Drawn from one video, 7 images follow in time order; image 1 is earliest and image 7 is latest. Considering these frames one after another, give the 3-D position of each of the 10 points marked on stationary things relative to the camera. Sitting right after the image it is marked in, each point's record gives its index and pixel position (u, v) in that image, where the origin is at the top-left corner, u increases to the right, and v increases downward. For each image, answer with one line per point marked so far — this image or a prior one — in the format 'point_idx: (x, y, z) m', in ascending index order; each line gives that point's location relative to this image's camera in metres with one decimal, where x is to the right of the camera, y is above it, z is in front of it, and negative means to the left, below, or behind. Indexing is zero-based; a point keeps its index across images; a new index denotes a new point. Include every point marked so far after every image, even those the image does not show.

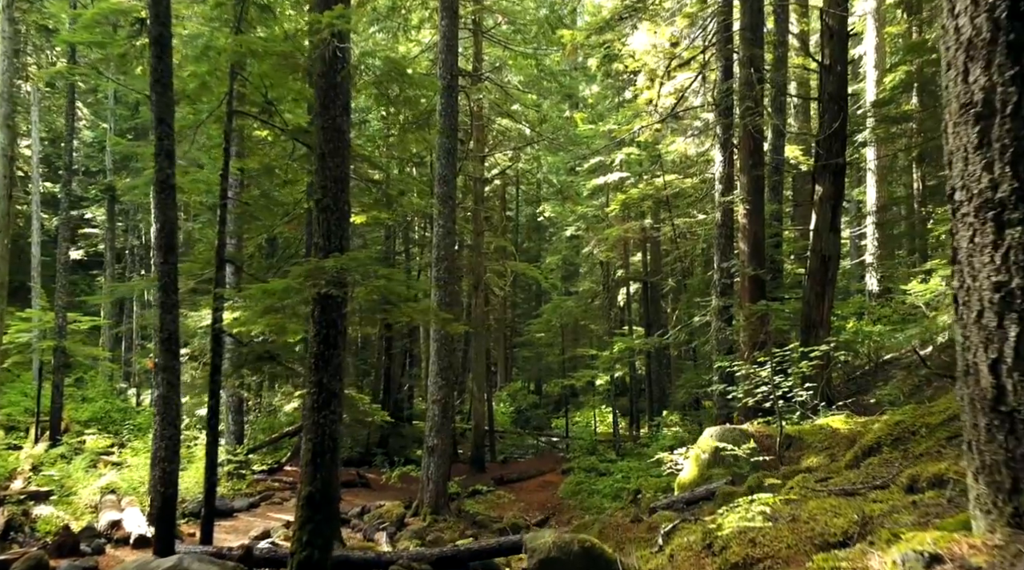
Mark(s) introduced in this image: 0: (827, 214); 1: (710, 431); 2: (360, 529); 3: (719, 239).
0: (+4.9, +1.1, +13.9) m
1: (+2.4, -1.7, +10.8) m
2: (-2.8, -4.5, +16.5) m
3: (+3.6, +0.8, +15.8) m
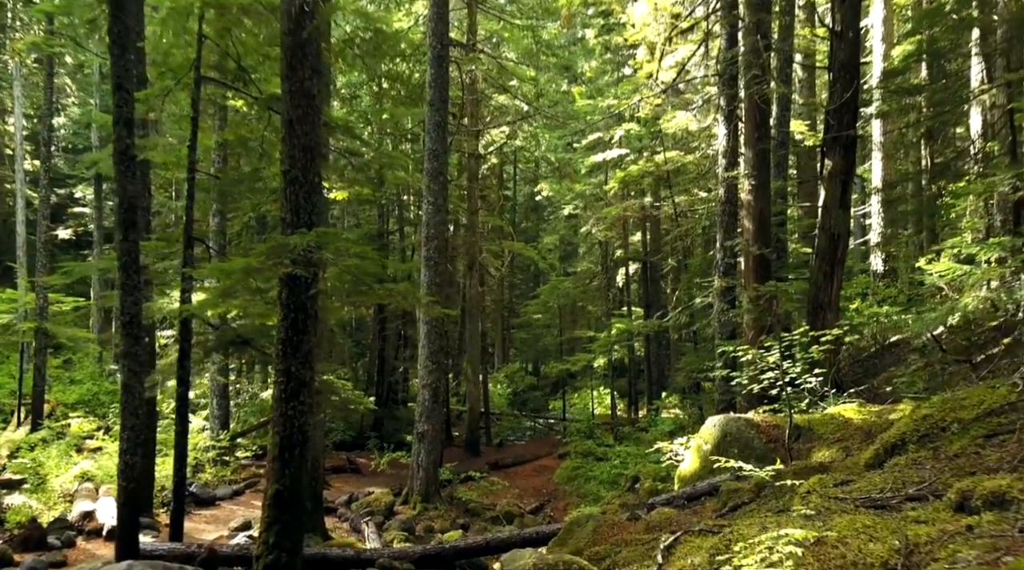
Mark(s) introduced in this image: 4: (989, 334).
0: (+4.7, +1.4, +13.1) m
1: (+2.3, -1.5, +10.2) m
2: (-2.9, -4.1, +15.9) m
3: (+3.5, +1.1, +15.1) m
4: (+6.1, -0.6, +11.6) m
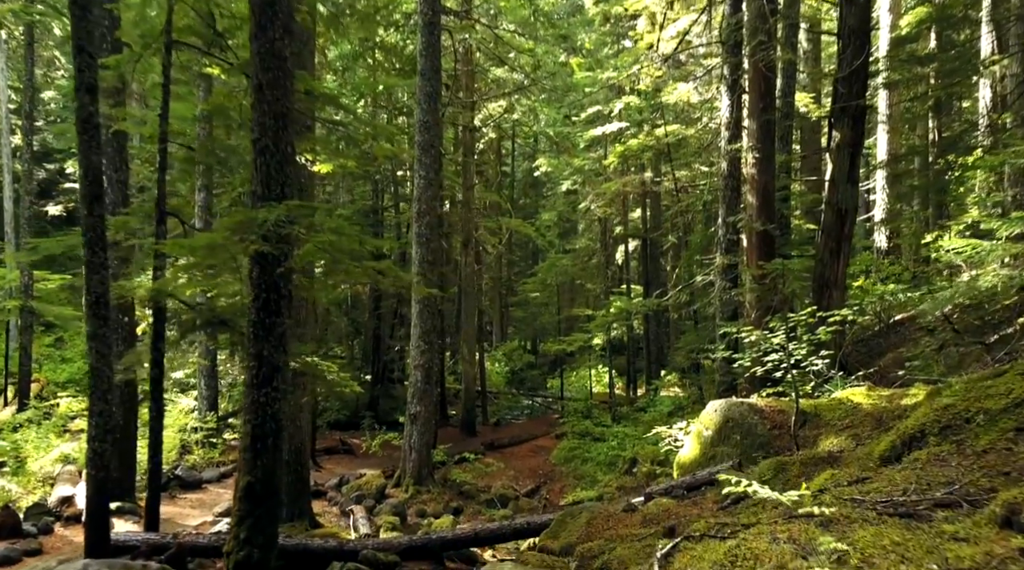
0: (+4.6, +1.7, +12.5) m
1: (+2.2, -1.3, +9.7) m
2: (-3.0, -3.7, +15.5) m
3: (+3.4, +1.5, +14.5) m
4: (+6.1, -0.4, +11.1) m
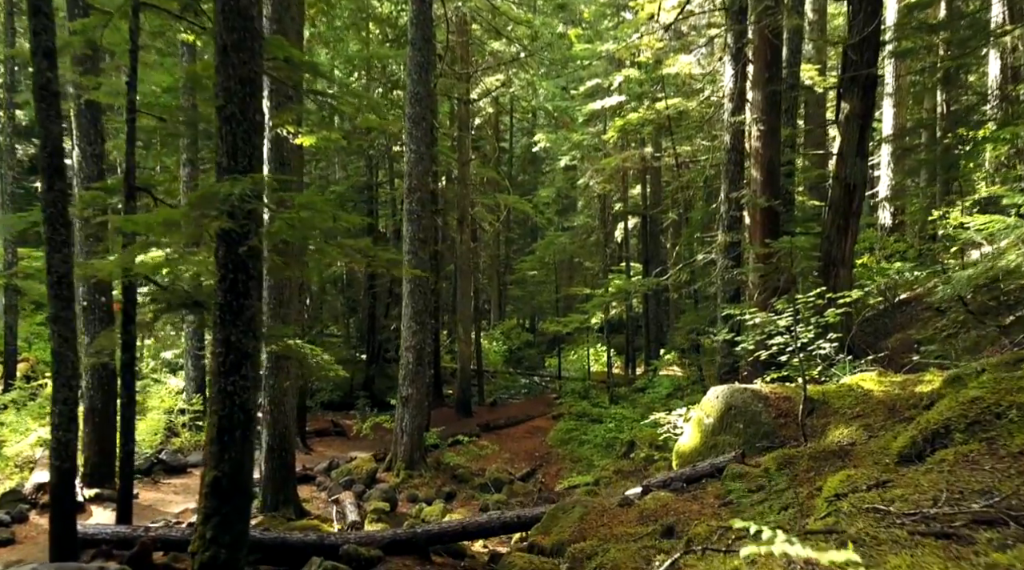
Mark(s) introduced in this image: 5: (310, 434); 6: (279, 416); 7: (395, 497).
0: (+4.5, +2.0, +12.0) m
1: (+2.1, -1.1, +9.2) m
2: (-3.1, -3.4, +15.0) m
3: (+3.3, +1.8, +13.9) m
4: (+6.0, -0.1, +10.5) m
5: (-4.3, -3.2, +19.3) m
6: (-3.2, -1.8, +12.3) m
7: (-1.9, -3.4, +14.4) m
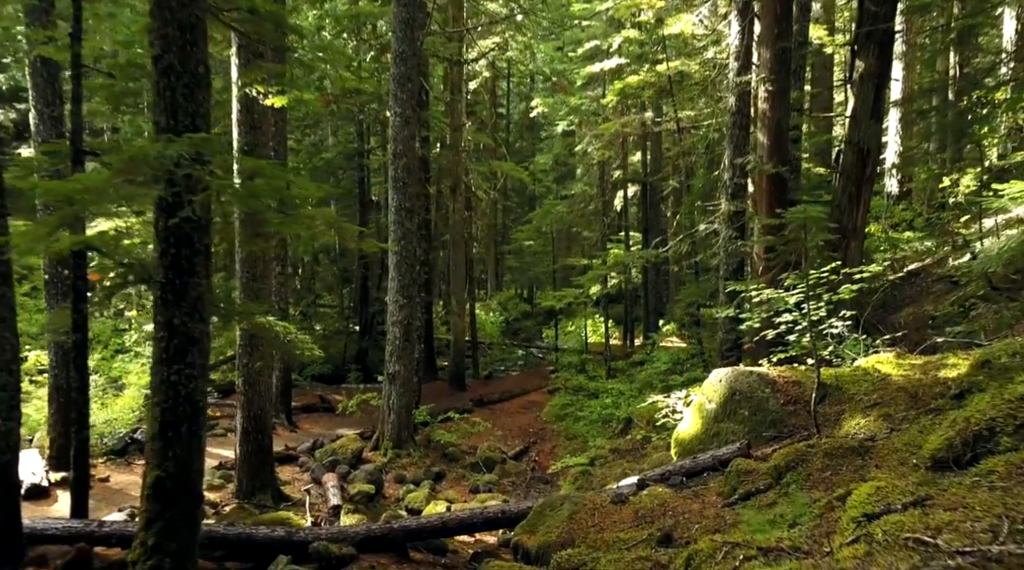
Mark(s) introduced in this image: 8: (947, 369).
0: (+4.4, +2.3, +11.1) m
1: (+1.9, -0.8, +8.4) m
2: (-3.3, -2.9, +14.4) m
3: (+3.2, +2.3, +13.1) m
4: (+5.8, +0.2, +9.8) m
5: (-4.5, -2.6, +18.7) m
6: (-3.3, -1.4, +11.6) m
7: (-2.0, -3.0, +13.7) m
8: (+3.6, -0.7, +7.4) m
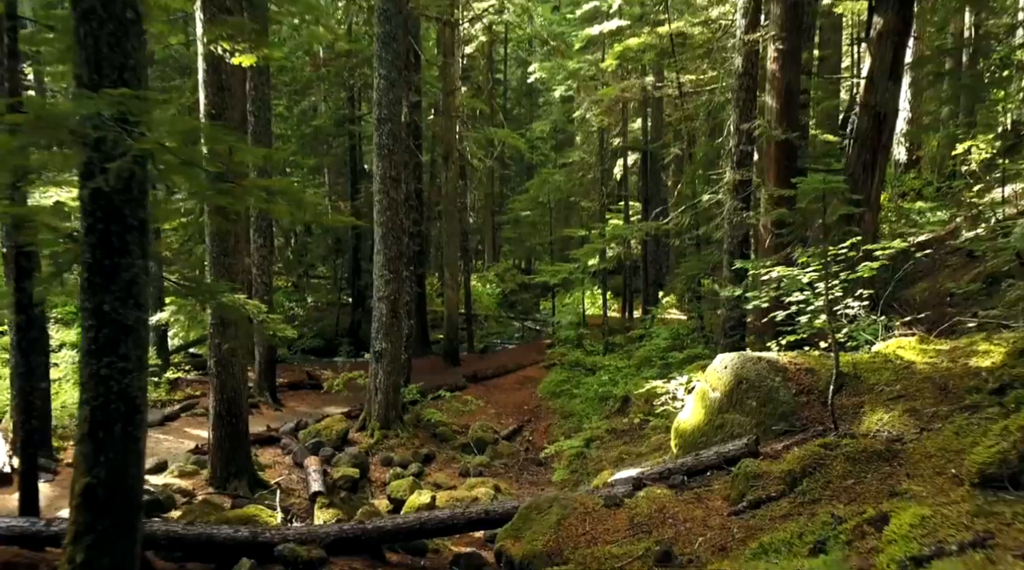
0: (+4.3, +2.6, +10.3) m
1: (+1.8, -0.6, +7.7) m
2: (-3.4, -2.5, +13.7) m
3: (+3.1, +2.6, +12.3) m
4: (+5.7, +0.4, +9.0) m
5: (-4.6, -2.0, +18.0) m
6: (-3.4, -1.1, +10.8) m
7: (-2.1, -2.6, +13.1) m
8: (+3.5, -0.5, +6.7) m
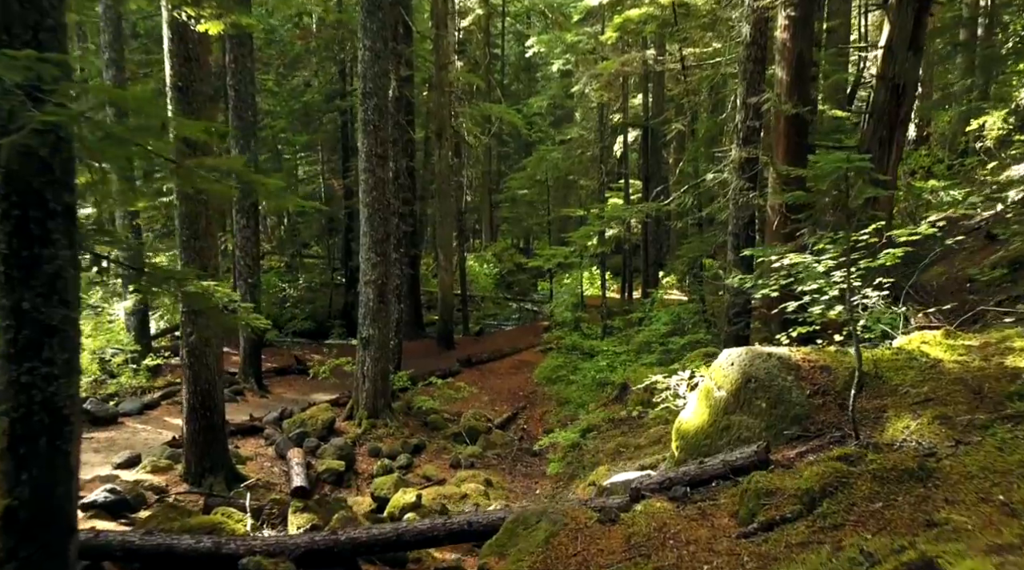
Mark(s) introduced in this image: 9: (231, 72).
0: (+4.2, +2.8, +9.5) m
1: (+1.7, -0.5, +7.0) m
2: (-3.5, -2.3, +13.1) m
3: (+3.0, +2.8, +11.5) m
4: (+5.6, +0.5, +8.3) m
5: (-4.7, -1.7, +17.4) m
6: (-3.5, -1.0, +10.2) m
7: (-2.2, -2.3, +12.5) m
8: (+3.4, -0.5, +6.0) m
9: (-4.8, +3.7, +15.4) m
